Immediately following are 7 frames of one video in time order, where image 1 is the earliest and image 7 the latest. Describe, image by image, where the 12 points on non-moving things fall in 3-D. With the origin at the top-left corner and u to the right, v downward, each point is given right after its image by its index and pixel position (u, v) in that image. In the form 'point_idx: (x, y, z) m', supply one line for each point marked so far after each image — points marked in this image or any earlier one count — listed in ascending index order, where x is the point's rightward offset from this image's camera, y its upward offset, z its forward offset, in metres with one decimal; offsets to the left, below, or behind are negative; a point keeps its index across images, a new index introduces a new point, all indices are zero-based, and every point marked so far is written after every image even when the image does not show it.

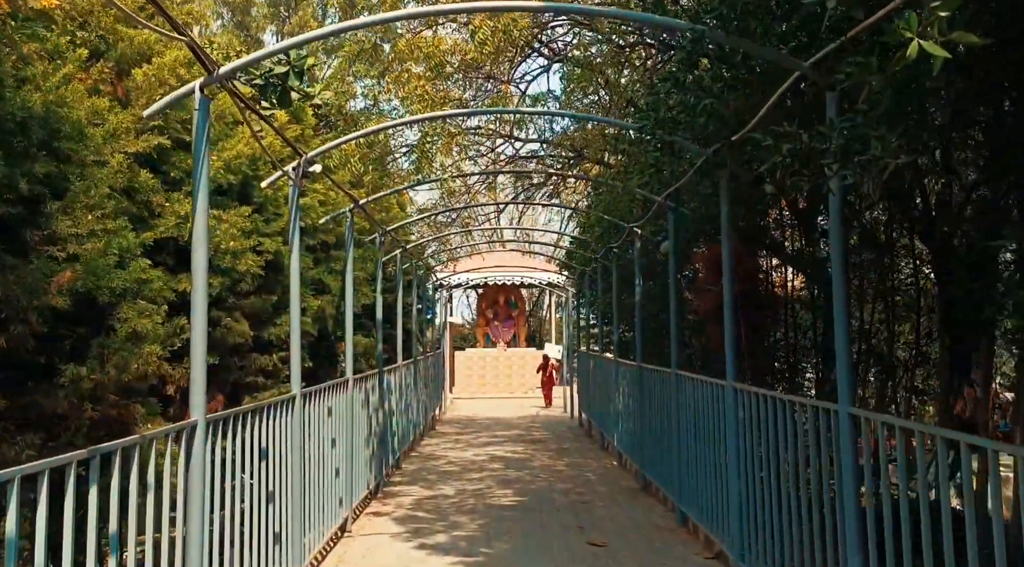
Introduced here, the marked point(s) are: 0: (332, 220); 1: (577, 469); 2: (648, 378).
0: (-1.5, +0.5, +7.5) m
1: (+0.8, -2.2, +10.9) m
2: (+1.4, -0.9, +9.0) m
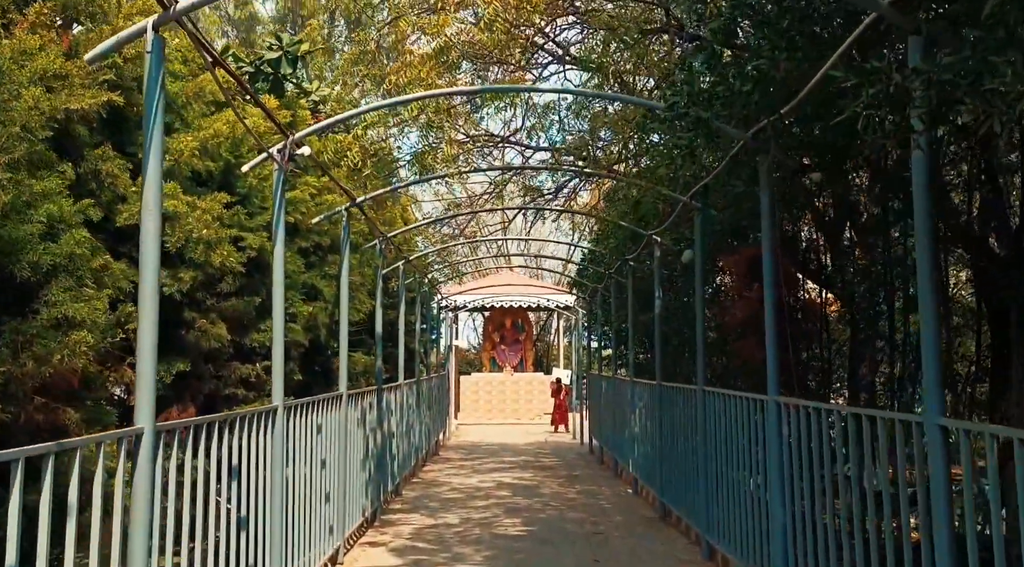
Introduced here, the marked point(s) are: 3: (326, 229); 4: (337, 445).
0: (-1.4, +0.5, +6.9) m
1: (+0.9, -2.4, +10.2) m
2: (+1.5, -1.0, +8.3) m
3: (-1.7, +0.5, +8.0) m
4: (-1.3, -1.2, +6.9) m
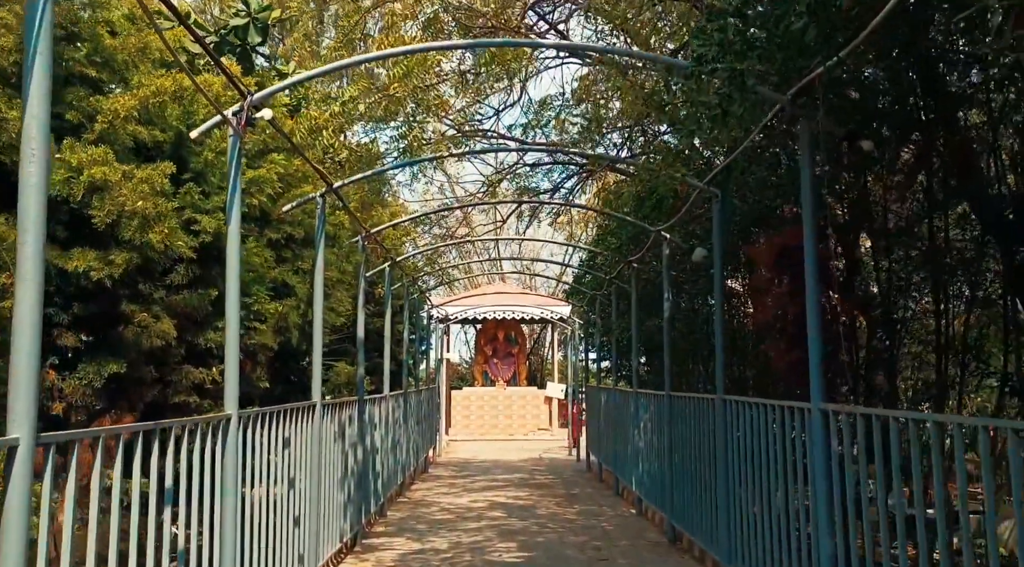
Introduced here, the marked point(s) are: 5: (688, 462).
0: (-1.5, +0.5, +6.2) m
1: (+0.8, -2.4, +9.4) m
2: (+1.4, -1.0, +7.5) m
3: (-1.7, +0.5, +7.2) m
4: (-1.4, -1.2, +6.1) m
5: (+1.4, -1.4, +7.3) m
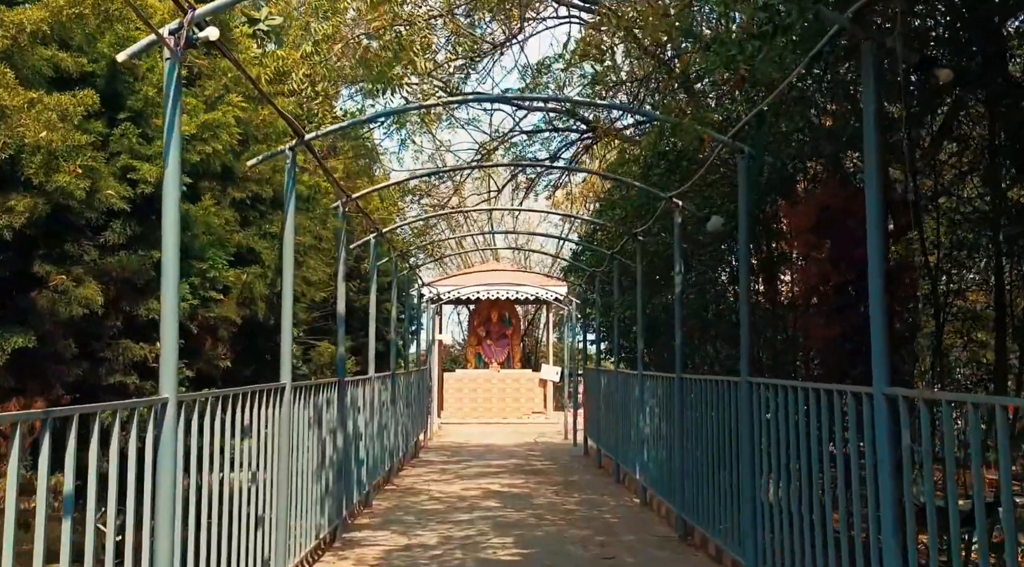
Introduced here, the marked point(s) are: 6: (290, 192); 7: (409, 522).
0: (-1.5, +0.7, +5.4) m
1: (+0.8, -2.2, +8.7) m
2: (+1.4, -0.8, +6.8) m
3: (-1.7, +0.7, +6.5) m
4: (-1.4, -1.0, +5.4) m
5: (+1.4, -1.2, +6.6) m
6: (-1.4, +0.5, +5.5) m
7: (-0.9, -2.1, +8.1) m
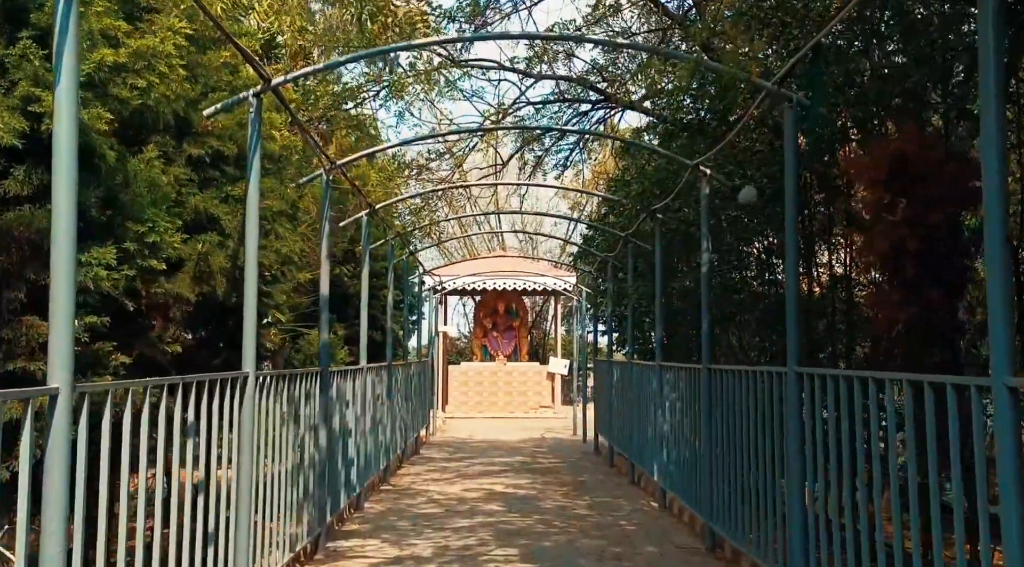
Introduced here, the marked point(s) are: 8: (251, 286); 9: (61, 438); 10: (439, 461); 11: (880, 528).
0: (-1.5, +0.9, +4.6) m
1: (+0.8, -2.0, +7.9) m
2: (+1.4, -0.7, +6.0) m
3: (-1.7, +0.9, +5.7) m
4: (-1.4, -0.9, +4.6) m
5: (+1.4, -1.1, +5.8) m
6: (-1.3, +0.7, +4.7) m
7: (-0.9, -2.0, +7.3) m
8: (-1.3, 0.0, +4.6) m
9: (-1.3, -0.5, +2.6) m
10: (-1.0, -2.5, +12.6) m
11: (+1.5, -1.0, +3.7) m
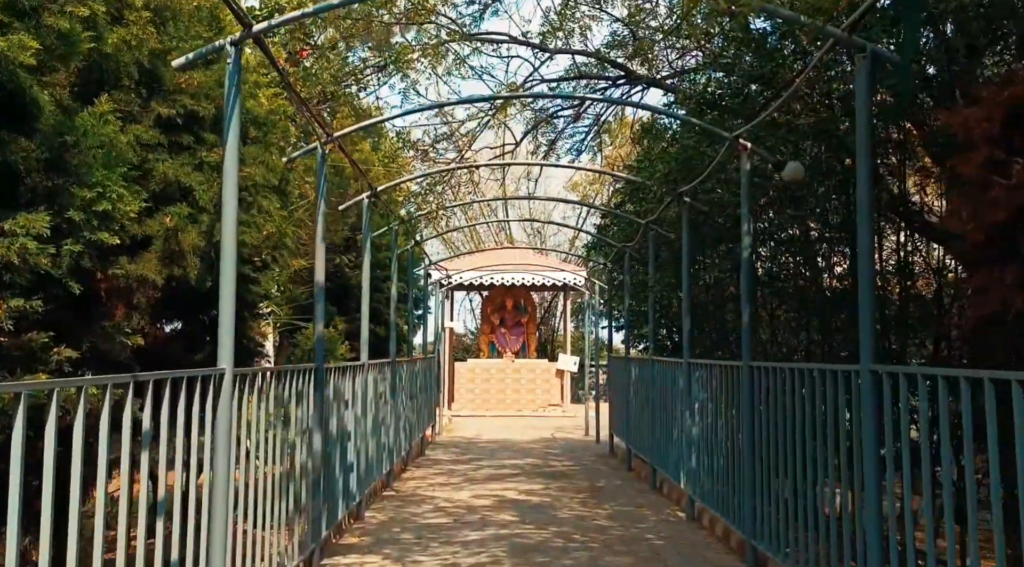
0: (-1.4, +1.0, +3.9) m
1: (+0.9, -1.9, +7.2) m
2: (+1.5, -0.6, +5.3) m
3: (-1.6, +1.0, +5.0) m
4: (-1.3, -0.8, +3.9) m
5: (+1.5, -1.0, +5.1) m
6: (-1.2, +0.8, +4.1) m
7: (-0.8, -1.9, +6.6) m
8: (-1.2, +0.1, +3.9) m
9: (-1.2, -0.4, +2.0) m
10: (-0.9, -2.4, +12.0) m
11: (+1.6, -0.9, +3.0) m
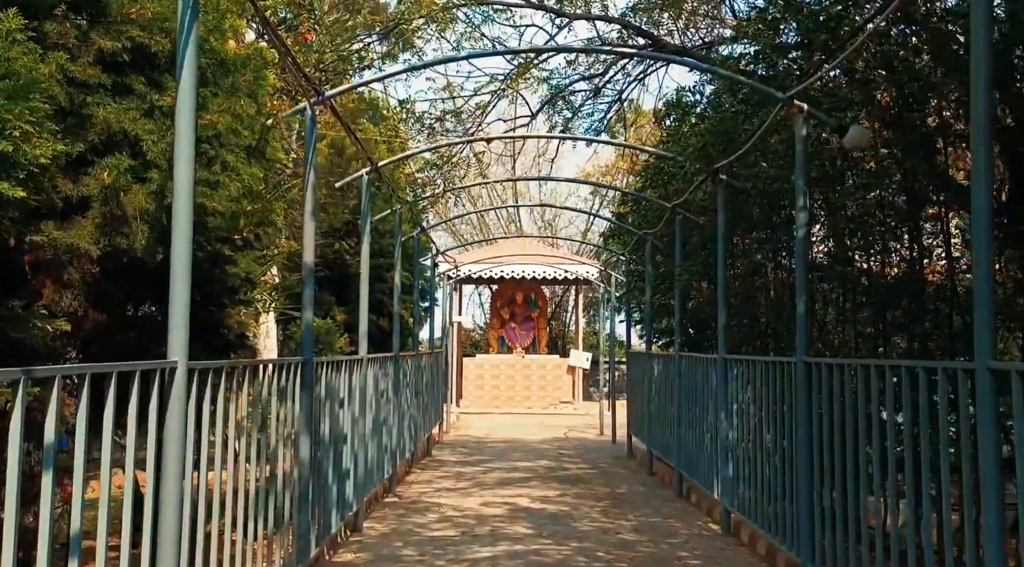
0: (-1.3, +1.0, +3.2) m
1: (+1.0, -1.8, +6.5) m
2: (+1.6, -0.5, +4.5) m
3: (-1.5, +1.1, +4.2) m
4: (-1.2, -0.7, +3.2) m
5: (+1.6, -0.9, +4.4) m
6: (-1.1, +0.9, +3.3) m
7: (-0.7, -1.8, +5.9) m
8: (-1.1, +0.2, +3.1) m
9: (-1.1, -0.3, +1.2) m
10: (-0.7, -2.3, +11.2) m
11: (+1.6, -0.8, +2.2) m
